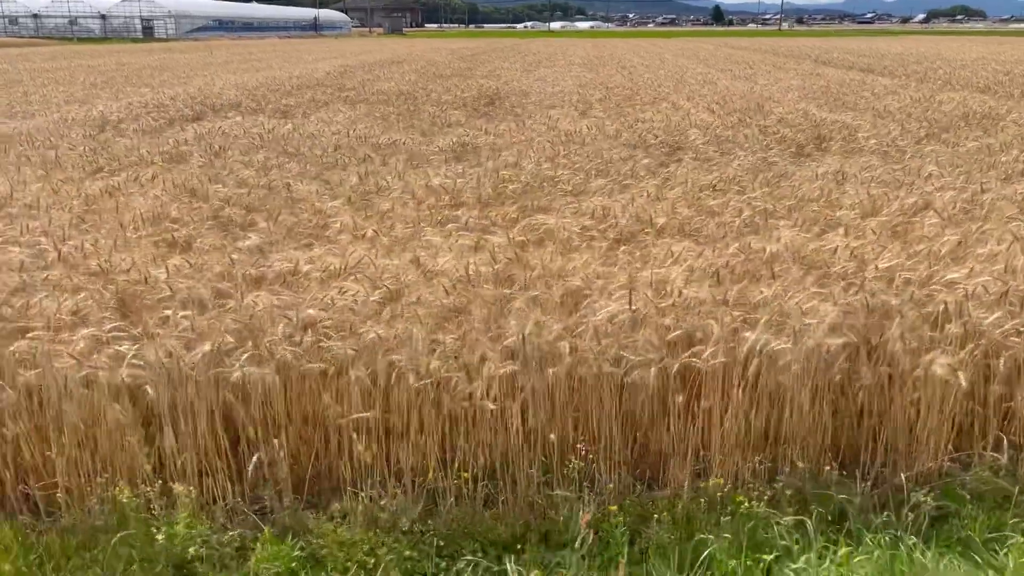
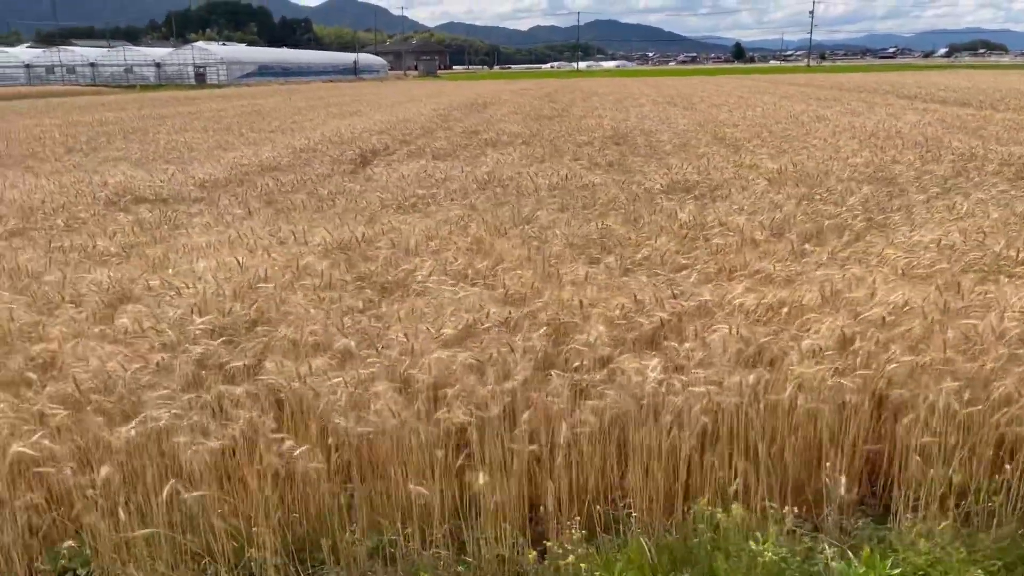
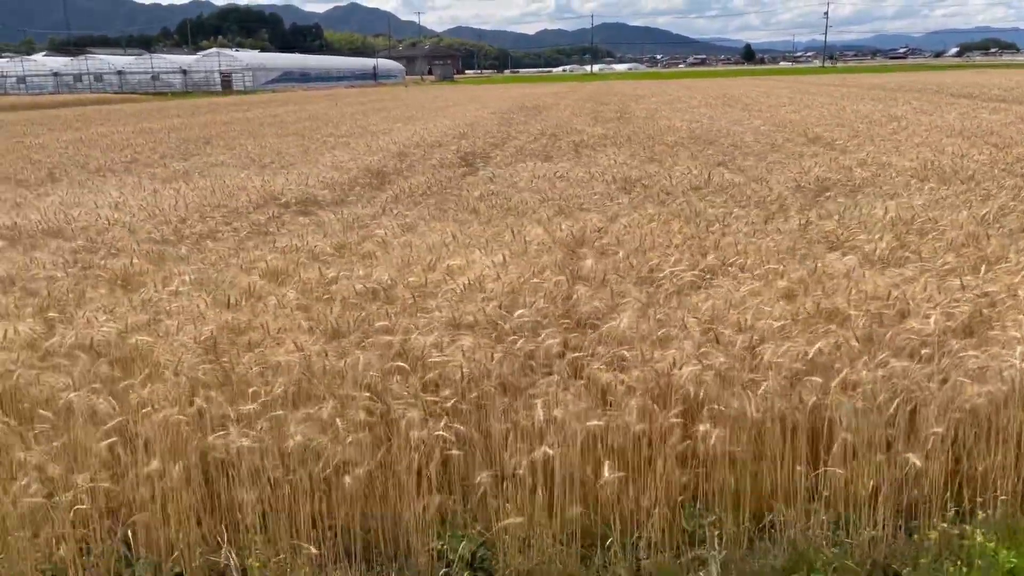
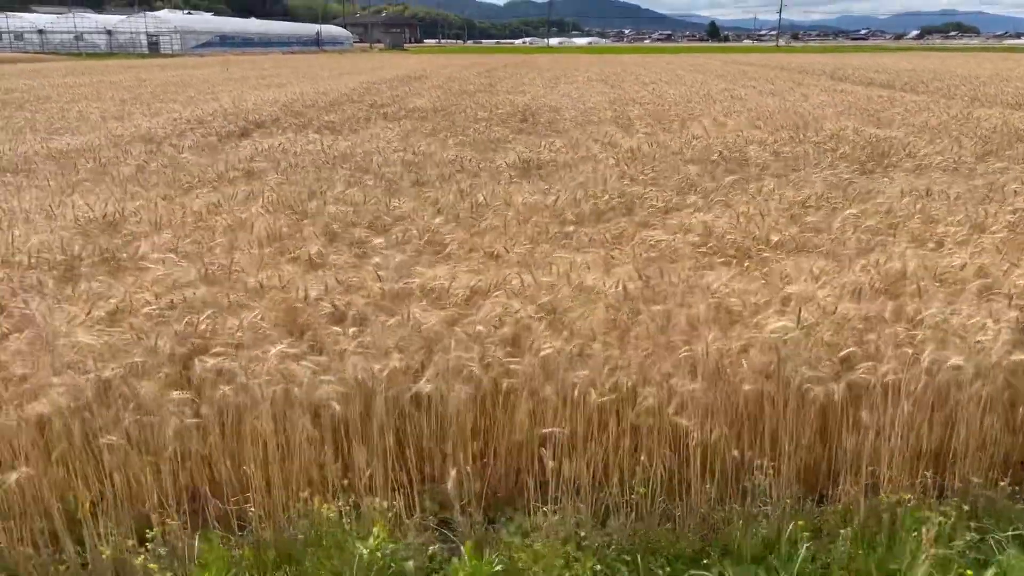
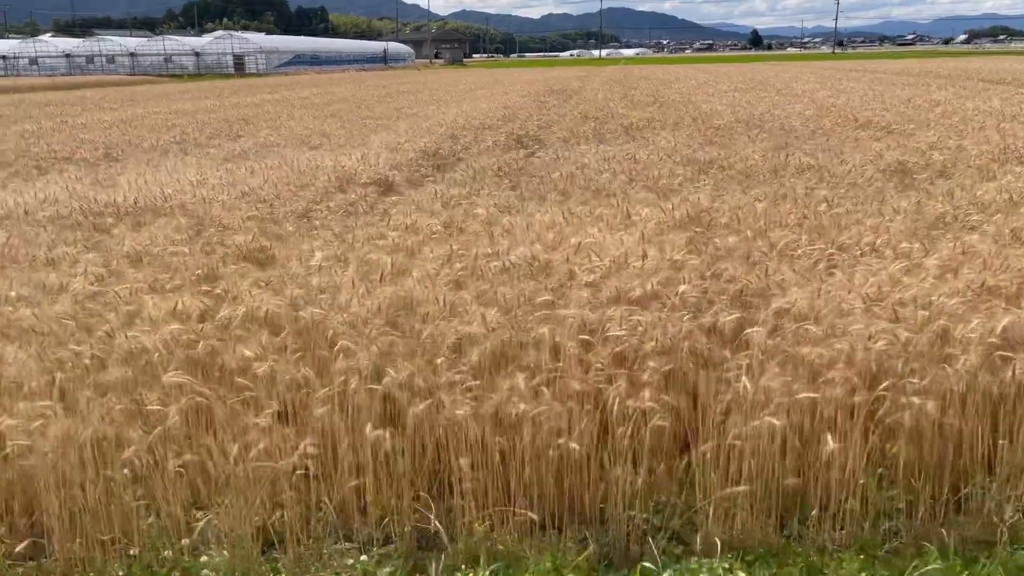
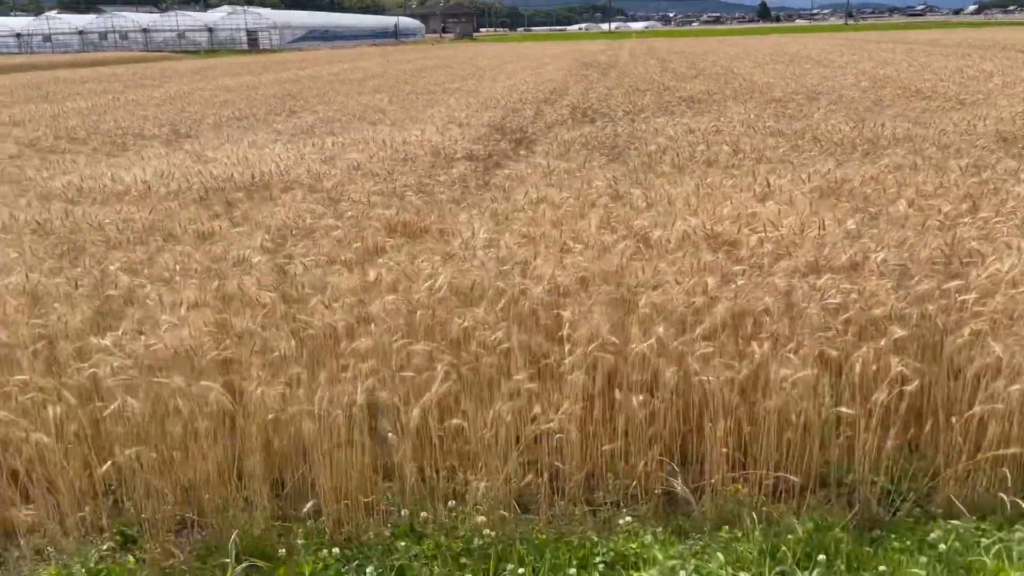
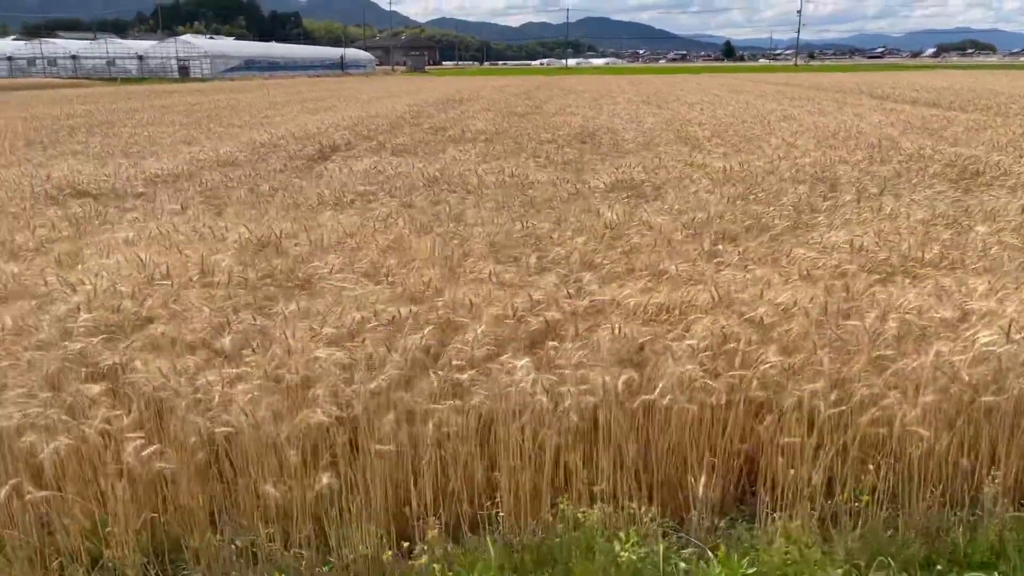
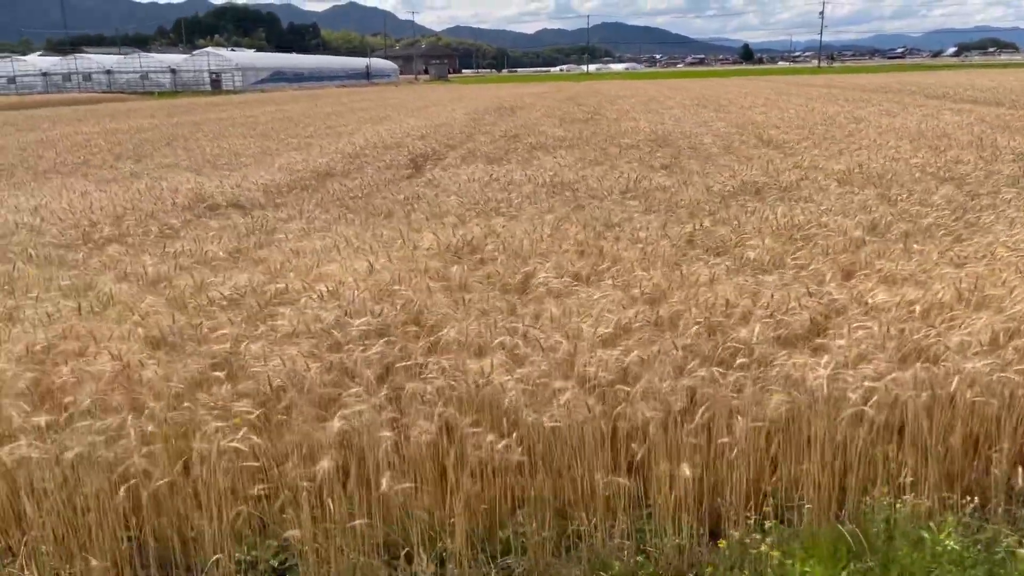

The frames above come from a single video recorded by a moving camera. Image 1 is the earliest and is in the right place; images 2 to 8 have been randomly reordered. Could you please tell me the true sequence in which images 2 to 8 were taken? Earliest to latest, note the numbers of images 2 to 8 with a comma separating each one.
4, 7, 2, 8, 3, 5, 6
